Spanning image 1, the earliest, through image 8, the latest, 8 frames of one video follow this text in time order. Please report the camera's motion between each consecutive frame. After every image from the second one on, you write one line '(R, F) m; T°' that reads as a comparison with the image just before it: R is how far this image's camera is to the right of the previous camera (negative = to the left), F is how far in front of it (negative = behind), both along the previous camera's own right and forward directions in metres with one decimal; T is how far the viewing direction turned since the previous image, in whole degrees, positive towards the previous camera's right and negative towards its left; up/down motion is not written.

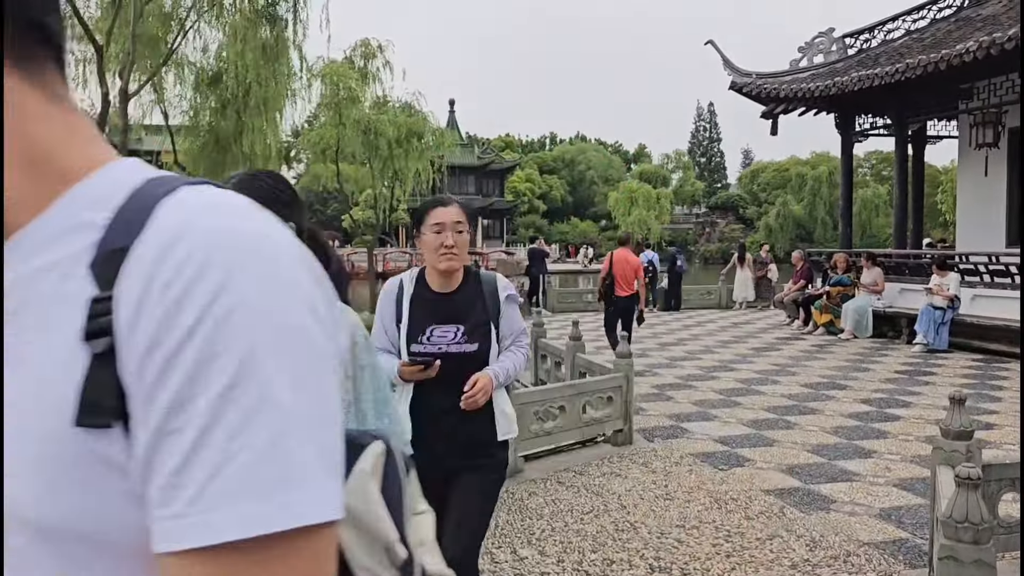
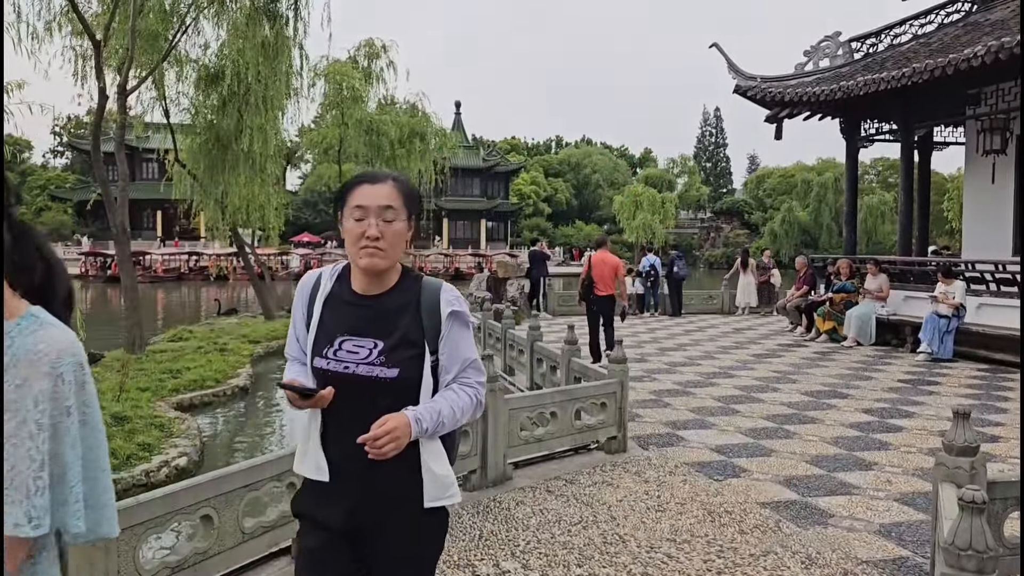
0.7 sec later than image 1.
(+0.1, +0.1) m; 0°
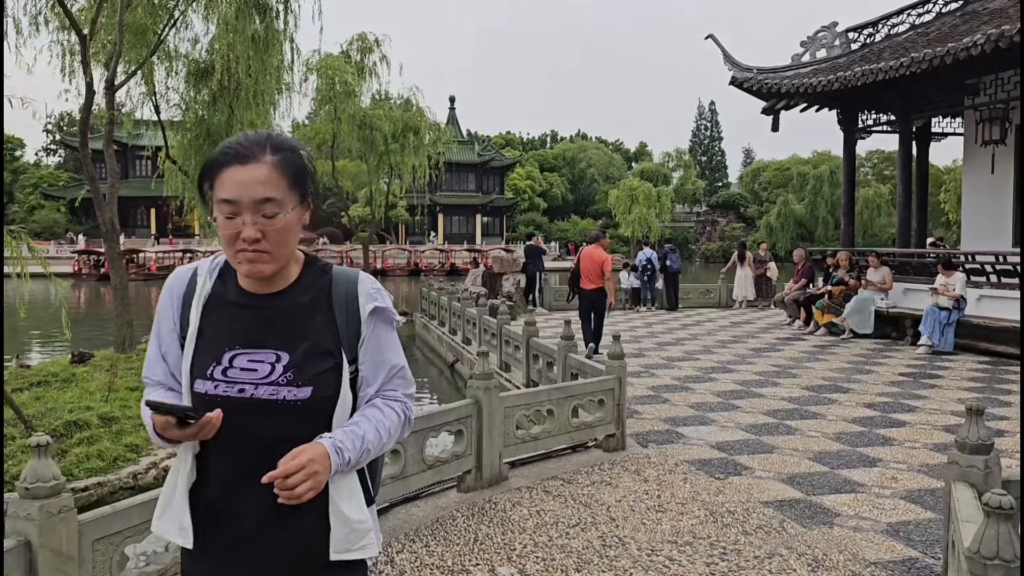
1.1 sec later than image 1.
(0.0, +0.1) m; 0°
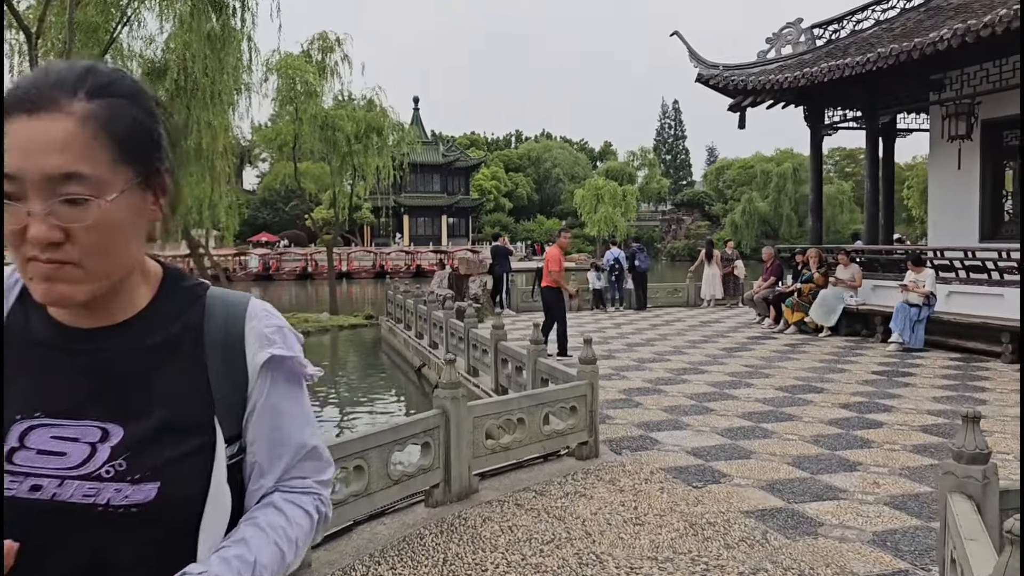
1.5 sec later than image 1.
(0.0, +0.2) m; +2°
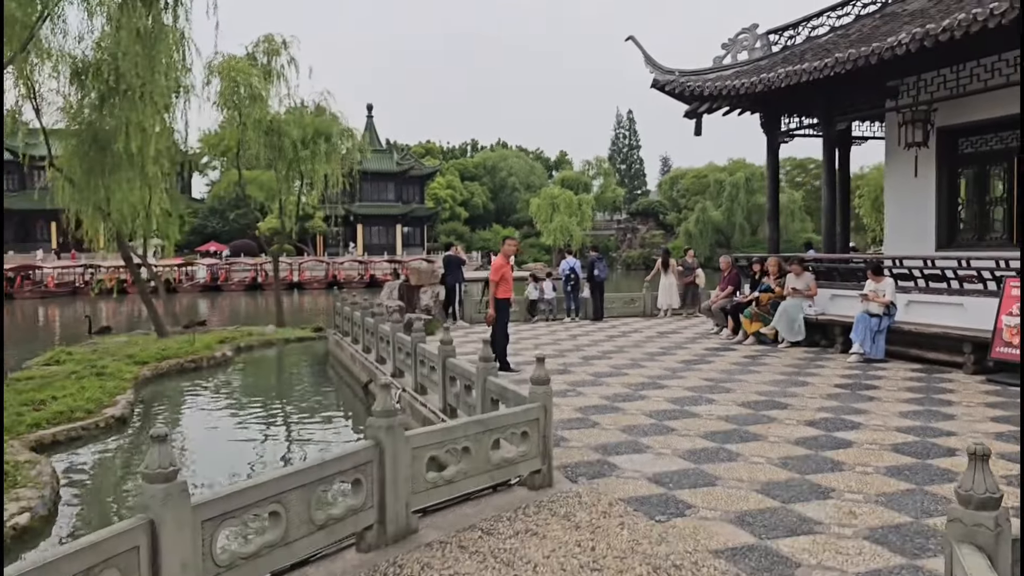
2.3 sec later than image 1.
(+0.1, +0.4) m; +3°
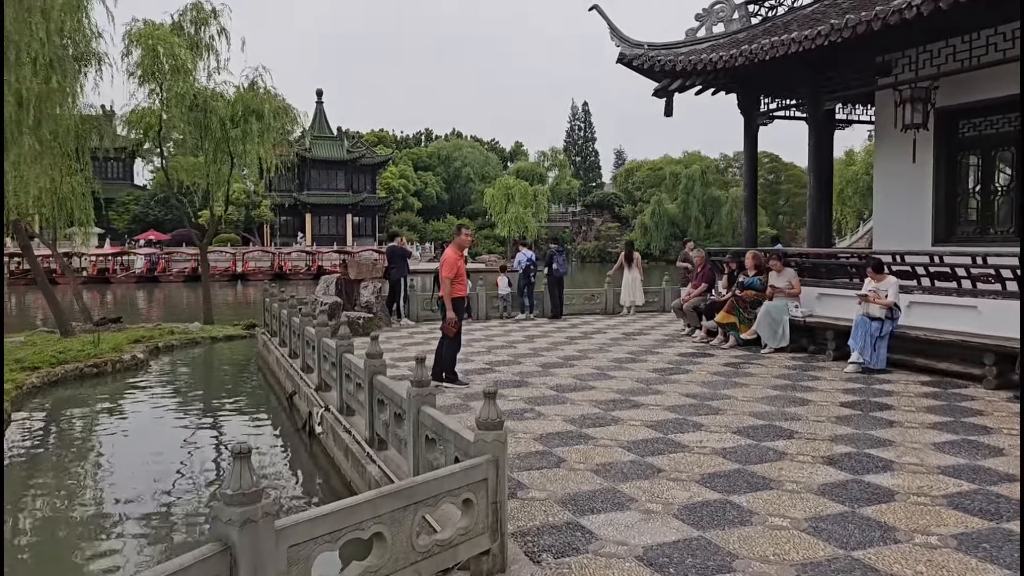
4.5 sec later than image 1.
(+0.1, +1.3) m; +3°
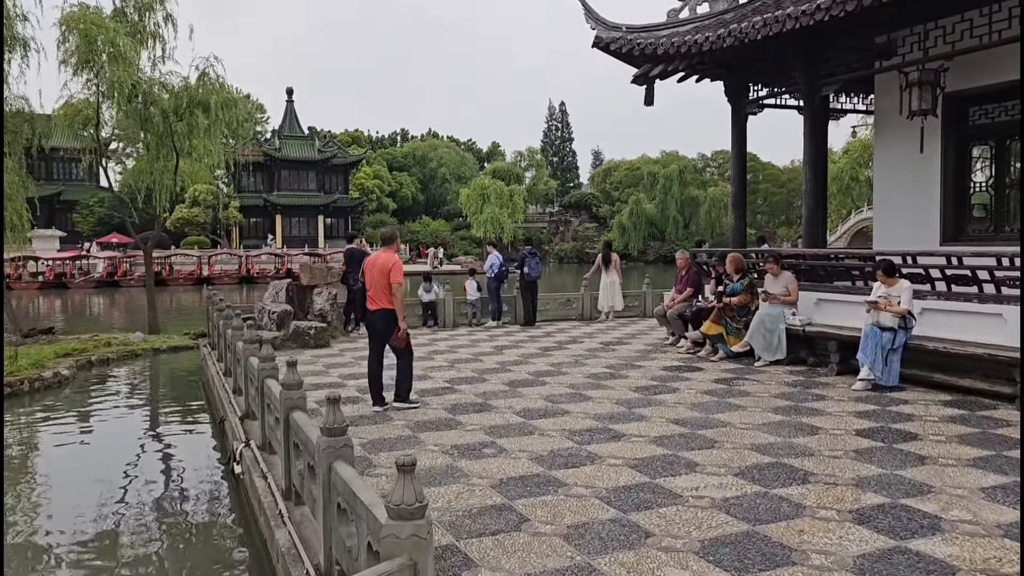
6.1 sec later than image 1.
(+0.1, +1.0) m; +1°
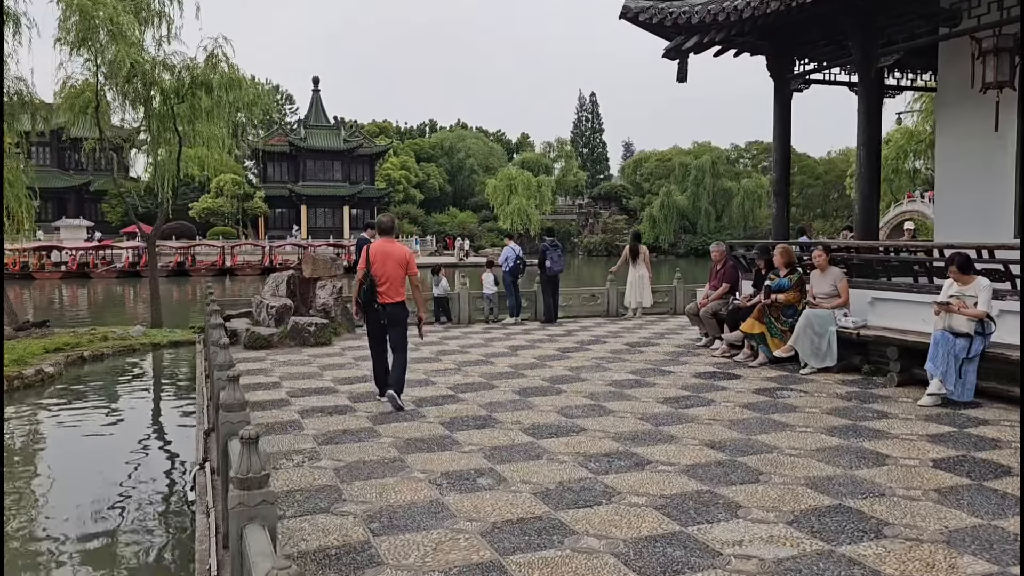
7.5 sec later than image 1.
(+0.1, +0.9) m; -2°
